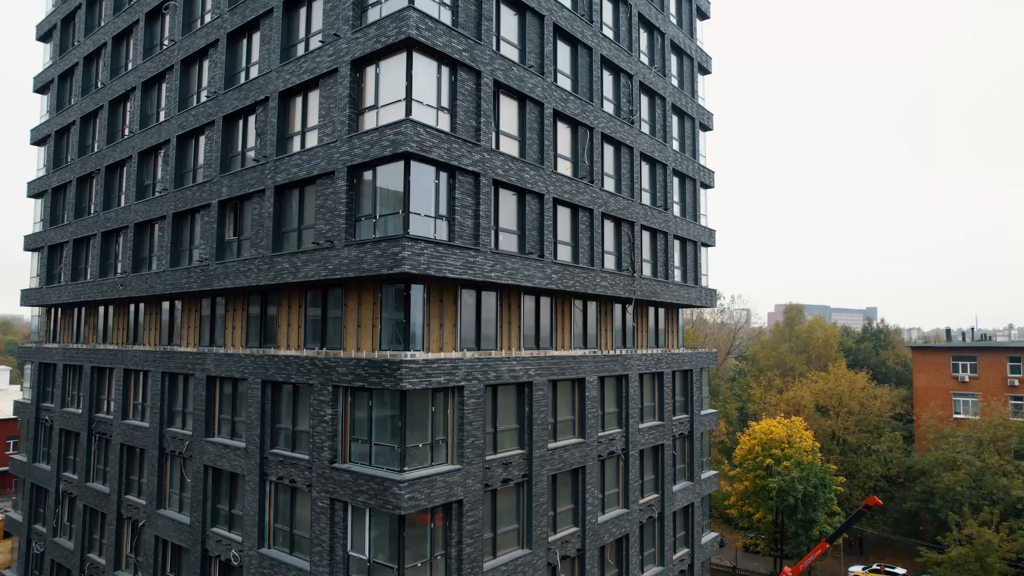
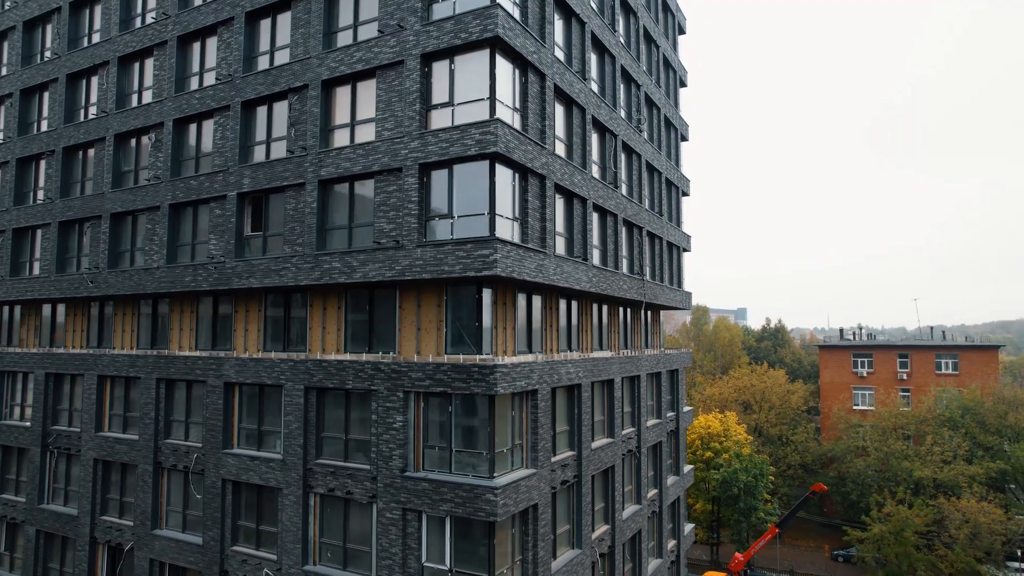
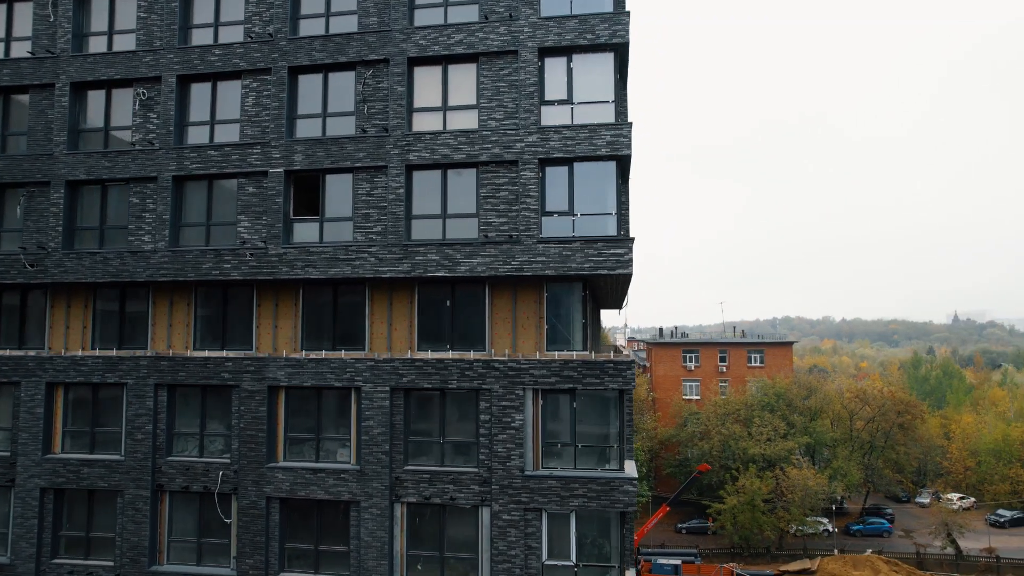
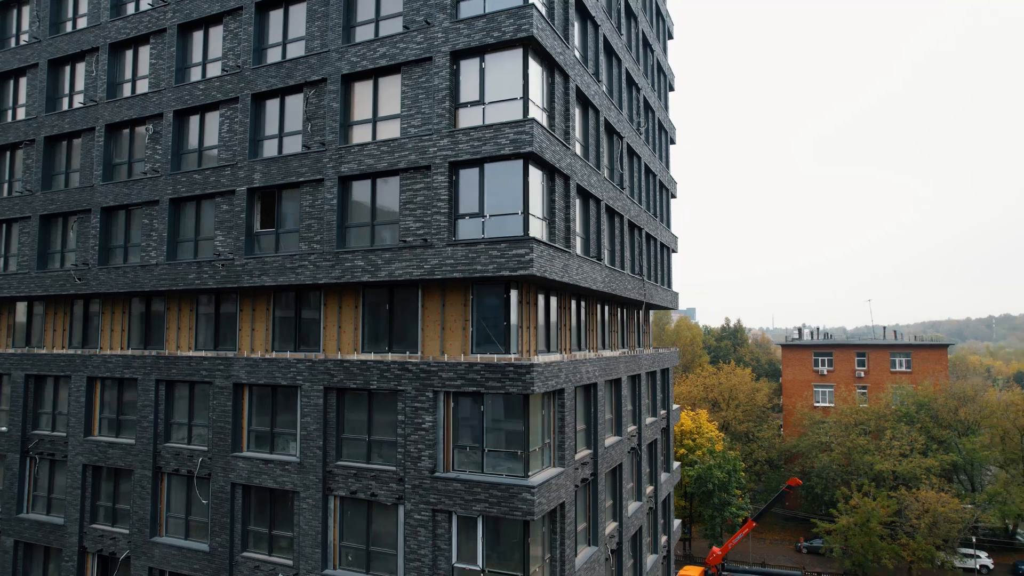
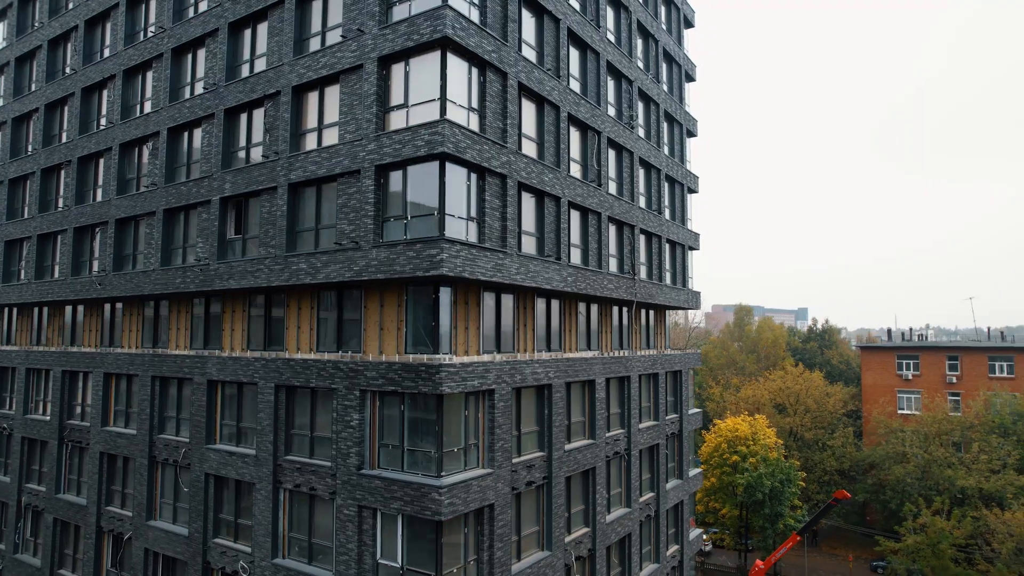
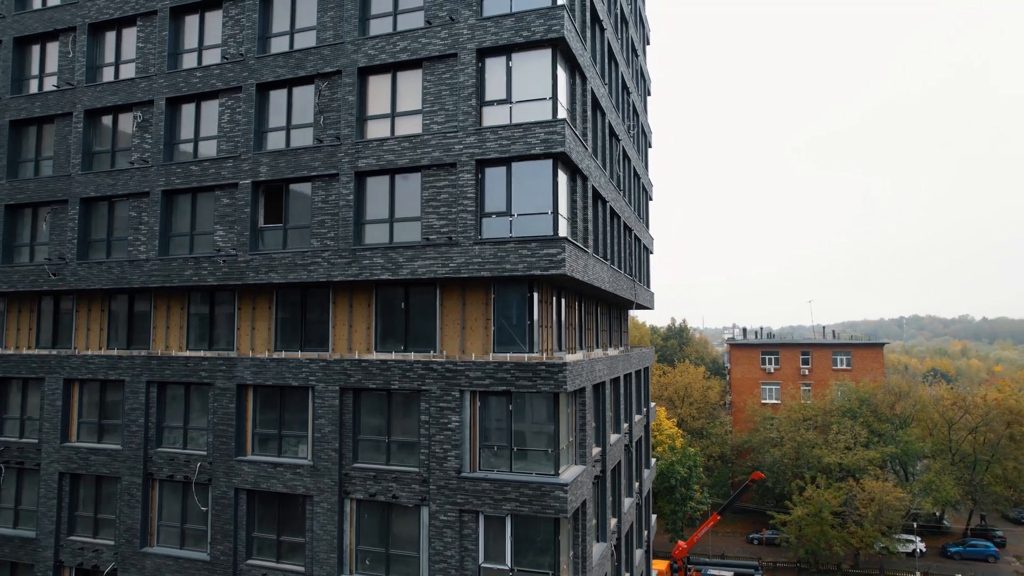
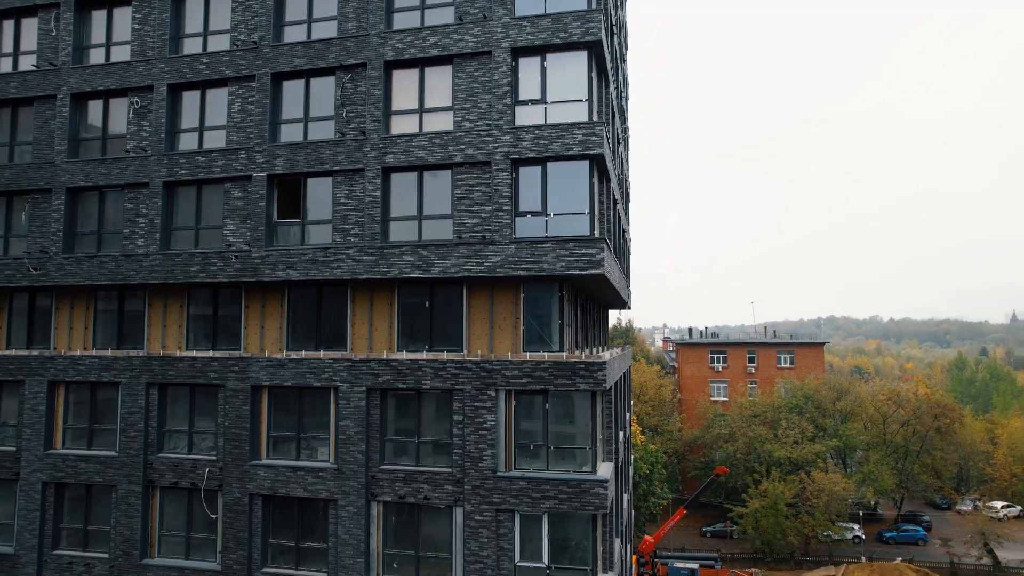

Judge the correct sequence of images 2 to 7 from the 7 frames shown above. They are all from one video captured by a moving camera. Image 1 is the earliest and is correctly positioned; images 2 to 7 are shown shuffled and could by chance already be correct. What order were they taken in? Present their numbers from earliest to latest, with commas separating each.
5, 2, 4, 6, 7, 3
